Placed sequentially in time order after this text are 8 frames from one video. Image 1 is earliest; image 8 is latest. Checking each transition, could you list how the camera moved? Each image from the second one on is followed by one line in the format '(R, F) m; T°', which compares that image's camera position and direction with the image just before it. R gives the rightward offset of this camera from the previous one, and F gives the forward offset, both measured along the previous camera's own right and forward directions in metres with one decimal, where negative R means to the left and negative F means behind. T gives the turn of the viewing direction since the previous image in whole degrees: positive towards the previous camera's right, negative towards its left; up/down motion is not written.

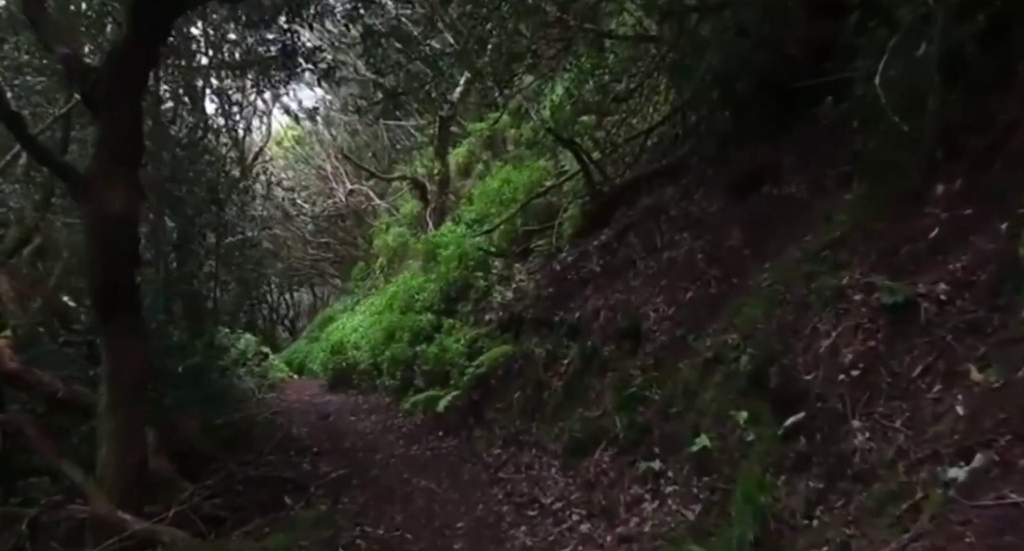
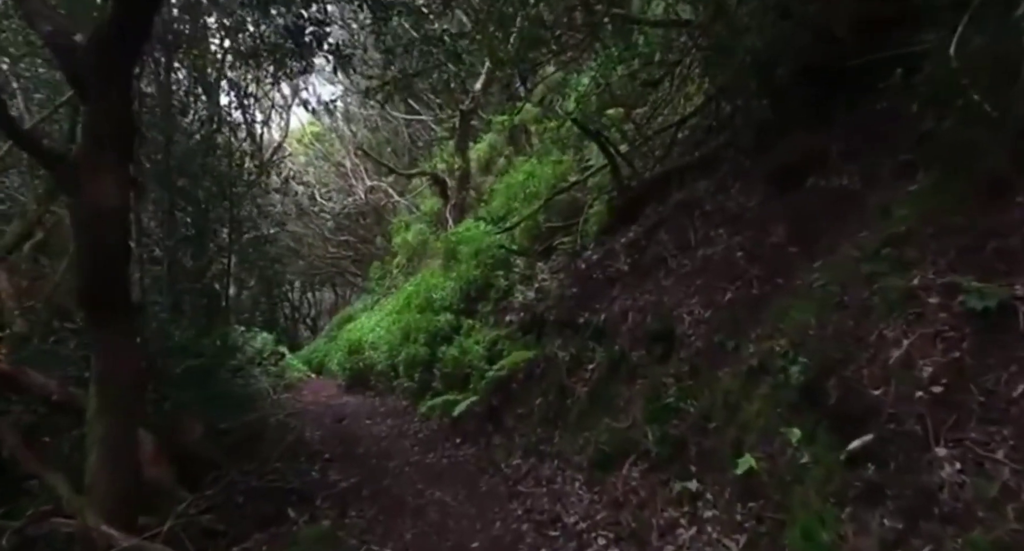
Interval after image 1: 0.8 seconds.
(0.0, +0.4) m; -2°
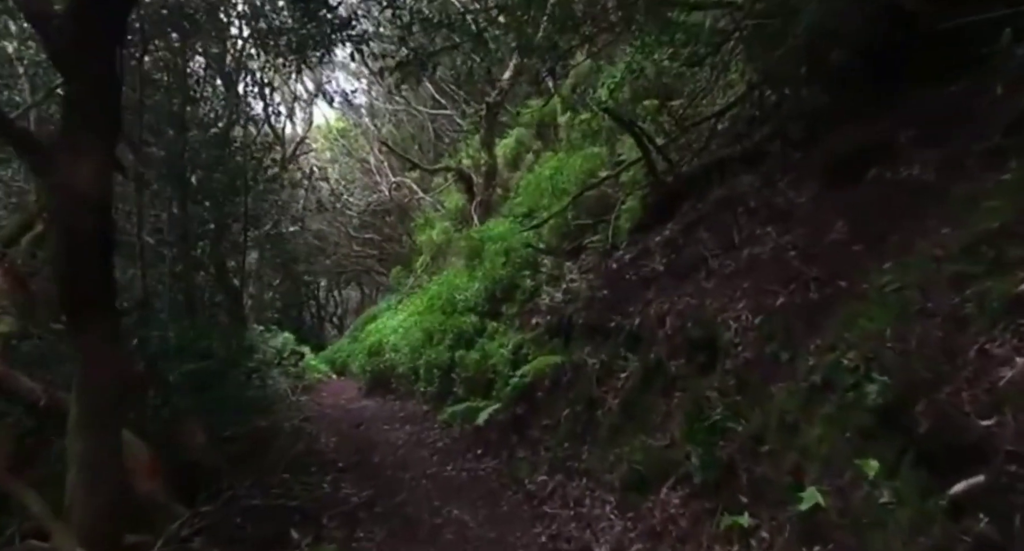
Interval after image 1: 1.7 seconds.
(0.0, +0.5) m; -2°
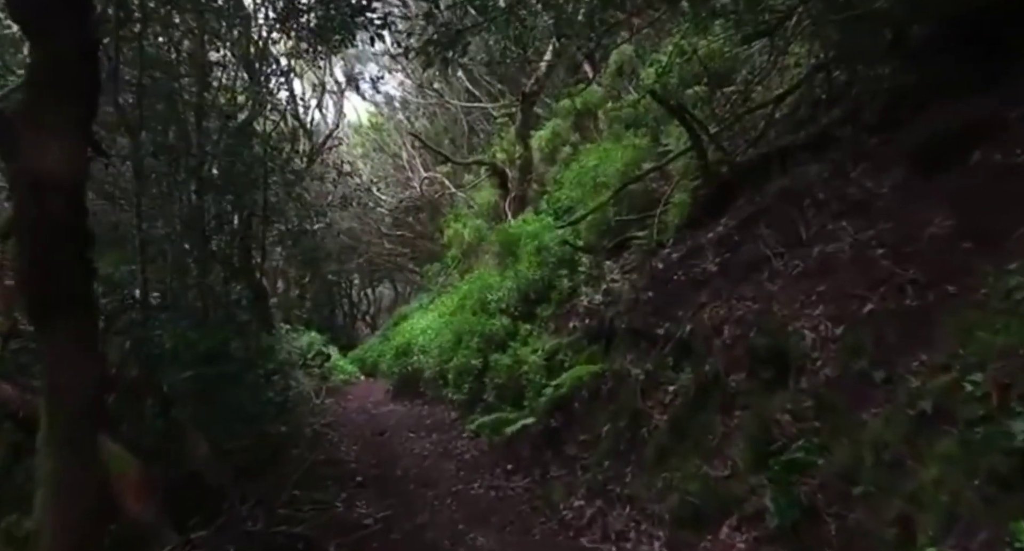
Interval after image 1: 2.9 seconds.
(0.0, +0.6) m; -3°
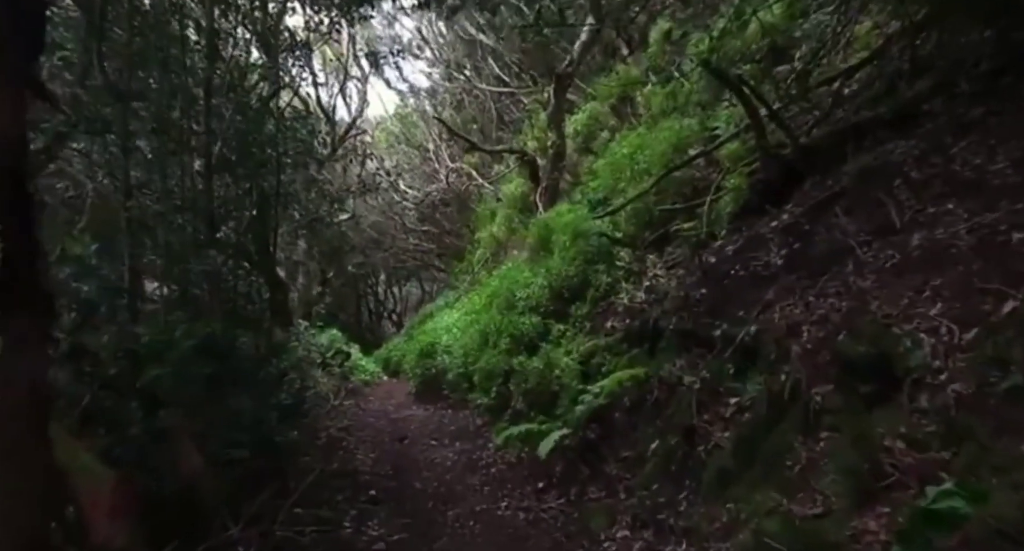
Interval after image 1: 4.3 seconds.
(-0.1, +0.7) m; -2°
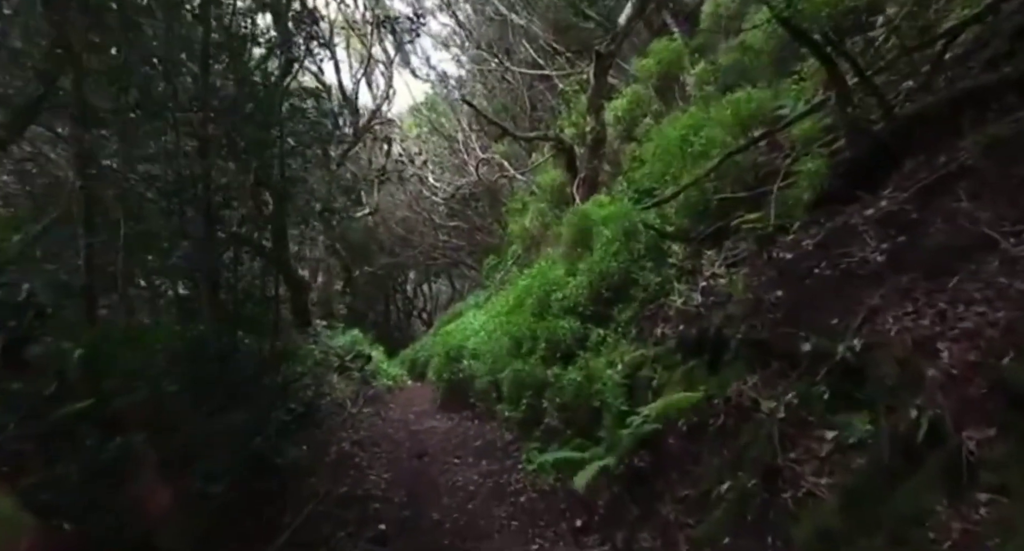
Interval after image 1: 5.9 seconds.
(0.0, +0.9) m; -3°
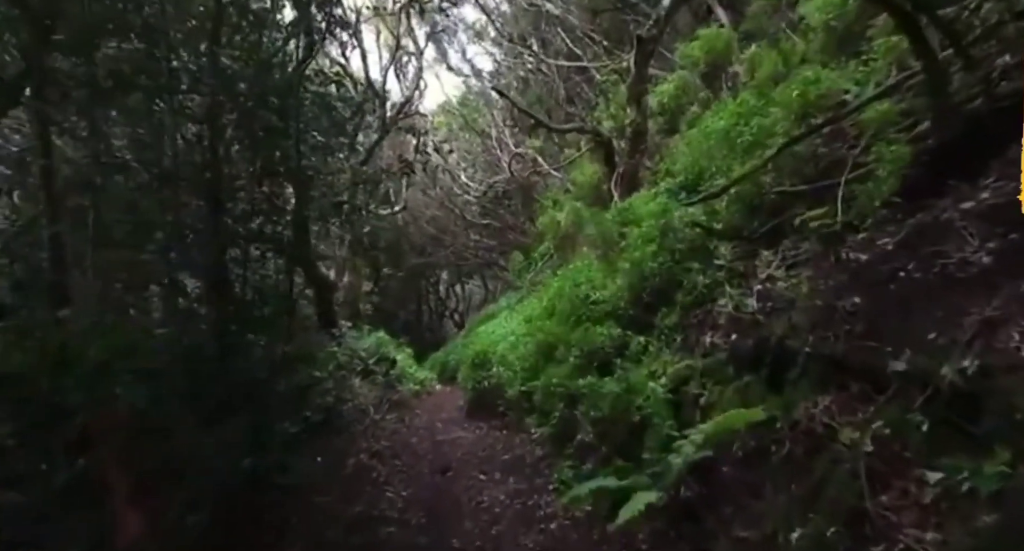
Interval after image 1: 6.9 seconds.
(0.0, +0.6) m; -3°
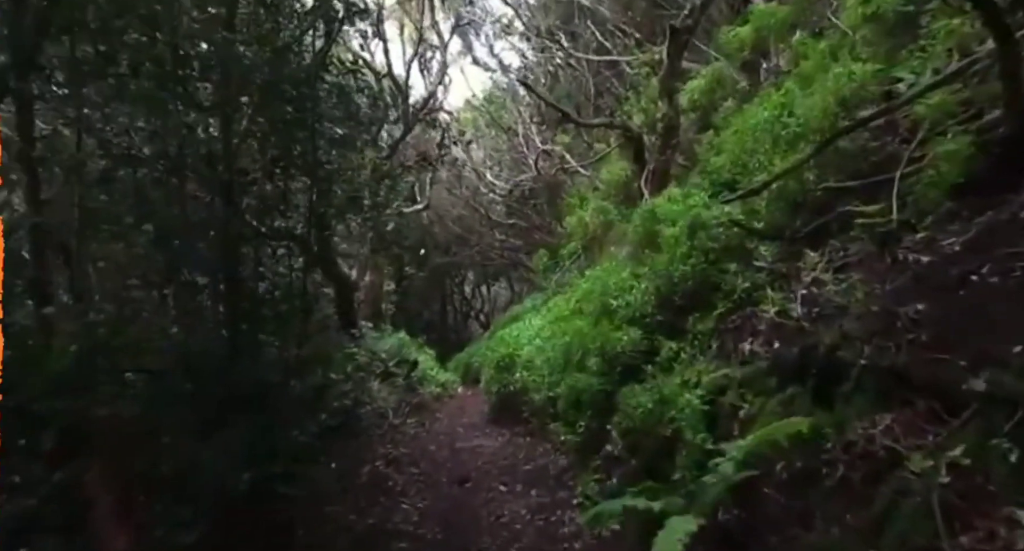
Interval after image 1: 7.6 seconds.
(0.0, +0.4) m; -2°
